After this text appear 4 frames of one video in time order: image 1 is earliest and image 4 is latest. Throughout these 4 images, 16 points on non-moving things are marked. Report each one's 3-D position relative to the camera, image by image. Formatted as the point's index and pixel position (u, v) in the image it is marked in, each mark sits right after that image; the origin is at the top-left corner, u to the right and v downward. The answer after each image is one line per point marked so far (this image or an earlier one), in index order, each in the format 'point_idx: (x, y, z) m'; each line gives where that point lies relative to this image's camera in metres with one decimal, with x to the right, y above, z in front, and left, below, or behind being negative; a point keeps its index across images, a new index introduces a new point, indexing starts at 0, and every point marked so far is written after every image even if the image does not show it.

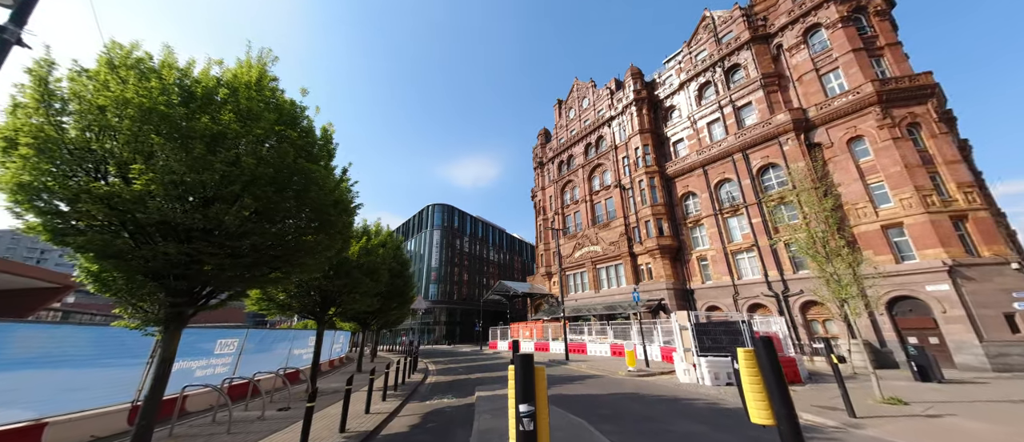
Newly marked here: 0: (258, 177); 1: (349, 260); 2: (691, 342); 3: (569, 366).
0: (-4.7, +0.8, +5.7) m
1: (-6.3, -1.5, +12.0) m
2: (+7.2, -4.8, +12.3) m
3: (+3.2, -7.8, +16.5) m
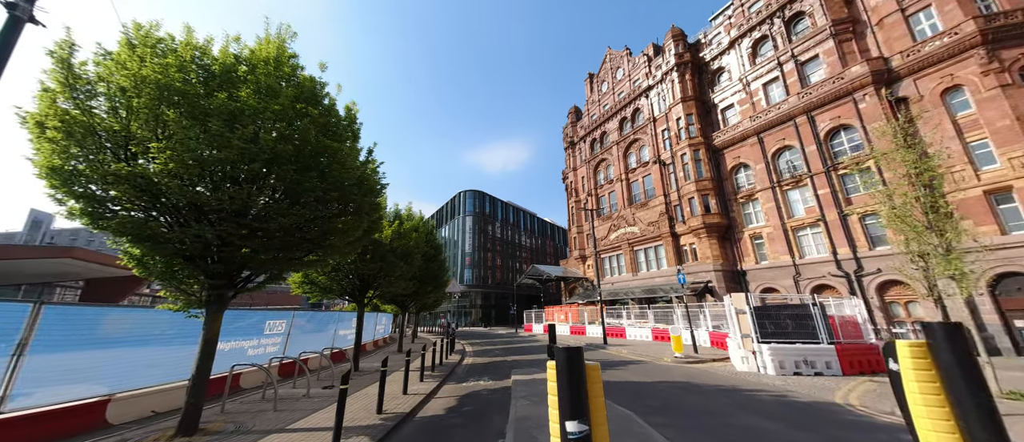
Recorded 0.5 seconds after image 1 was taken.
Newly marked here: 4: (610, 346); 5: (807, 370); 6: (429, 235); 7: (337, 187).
0: (-4.2, +1.2, +5.5) m
1: (-5.0, -0.9, +12.0) m
2: (+8.6, -3.8, +11.0) m
3: (+5.1, -6.7, +15.8) m
4: (+5.8, -7.2, +18.0) m
5: (+9.7, -4.9, +10.1) m
6: (-5.2, -1.0, +19.0) m
7: (-3.8, +0.7, +6.7) m
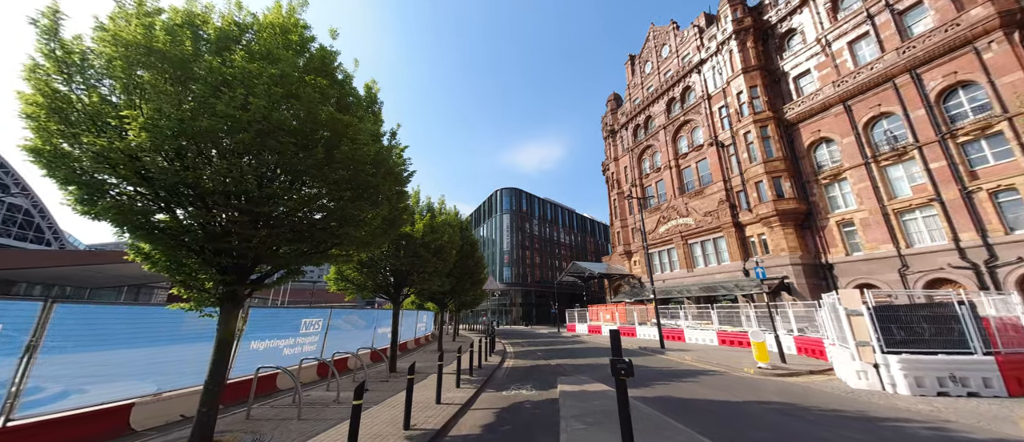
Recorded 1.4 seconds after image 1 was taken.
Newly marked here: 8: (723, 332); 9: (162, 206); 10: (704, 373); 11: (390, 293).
0: (-3.6, +1.4, +4.7) m
1: (-3.5, -0.6, +11.2) m
2: (+9.9, -3.1, +8.6) m
3: (+7.1, -6.1, +13.8) m
4: (+8.1, -6.6, +15.9) m
5: (+11.0, -4.2, +7.6) m
6: (-2.8, -0.7, +18.3) m
7: (-3.1, +1.0, +5.8) m
8: (+13.6, -7.2, +19.8) m
9: (-5.5, +0.2, +4.9) m
10: (+6.3, -5.0, +10.2) m
11: (-4.7, -2.6, +11.4) m
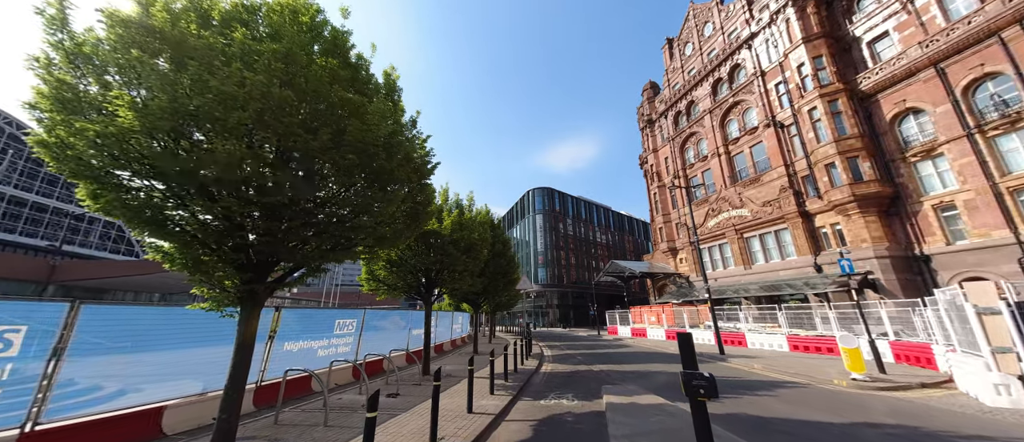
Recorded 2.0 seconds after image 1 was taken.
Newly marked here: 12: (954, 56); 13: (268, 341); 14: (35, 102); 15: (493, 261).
0: (-3.2, +1.6, +4.2) m
1: (-2.4, -0.5, +10.7) m
2: (+10.7, -2.5, +6.6) m
3: (+8.6, -5.6, +12.1) m
4: (+9.9, -6.1, +14.0) m
5: (+11.7, -3.5, +5.5) m
6: (-0.9, -0.6, +17.7) m
7: (-2.6, +1.2, +5.3) m
8: (+15.8, -6.5, +17.3) m
9: (-5.1, +0.3, +4.7) m
10: (+7.4, -4.5, +8.6) m
11: (-3.4, -2.6, +11.0) m
12: (+26.6, +10.0, +18.5) m
13: (-6.1, -3.1, +7.7) m
14: (-6.0, +1.5, +3.9) m
15: (-1.3, -2.2, +16.5) m
